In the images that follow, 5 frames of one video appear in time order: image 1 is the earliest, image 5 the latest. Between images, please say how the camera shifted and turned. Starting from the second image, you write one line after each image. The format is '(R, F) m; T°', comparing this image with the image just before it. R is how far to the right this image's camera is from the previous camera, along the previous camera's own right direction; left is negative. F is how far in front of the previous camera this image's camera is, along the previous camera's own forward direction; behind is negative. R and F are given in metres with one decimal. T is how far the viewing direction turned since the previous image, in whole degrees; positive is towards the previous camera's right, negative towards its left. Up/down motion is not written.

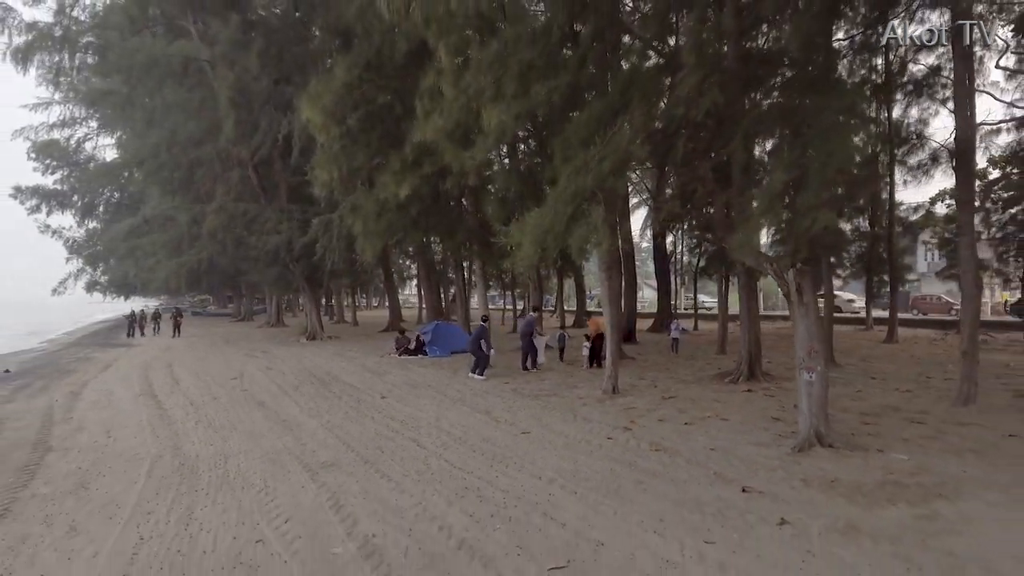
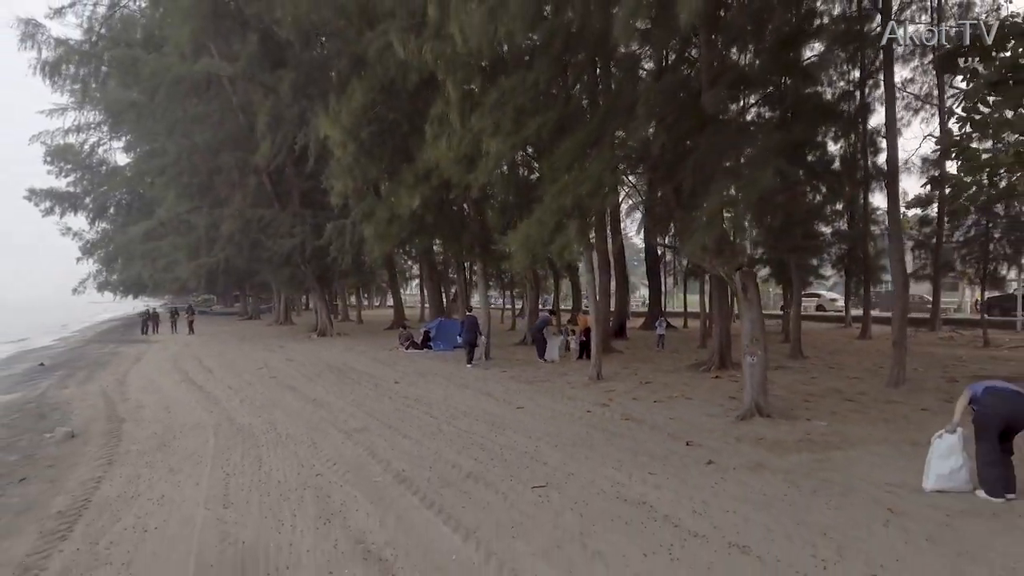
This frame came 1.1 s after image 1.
(+0.1, -1.9) m; 0°
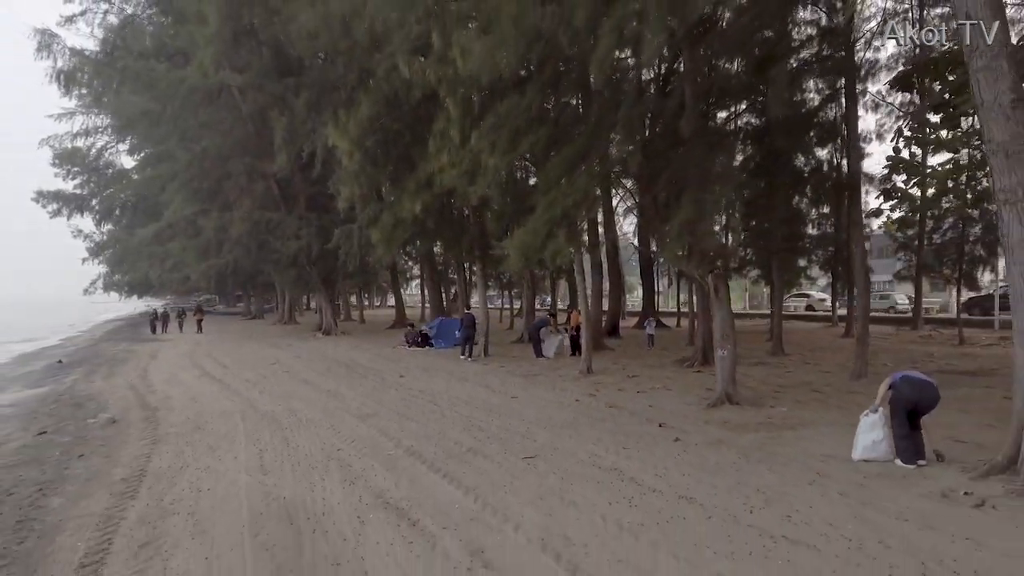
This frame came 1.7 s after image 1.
(+0.1, -1.2) m; 0°
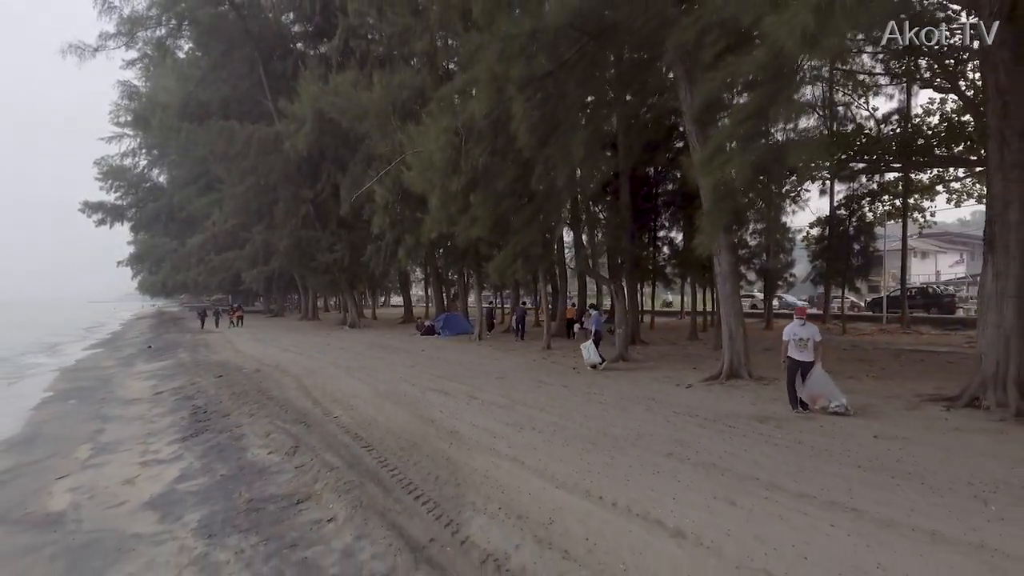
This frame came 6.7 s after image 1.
(+0.4, -7.9) m; 0°
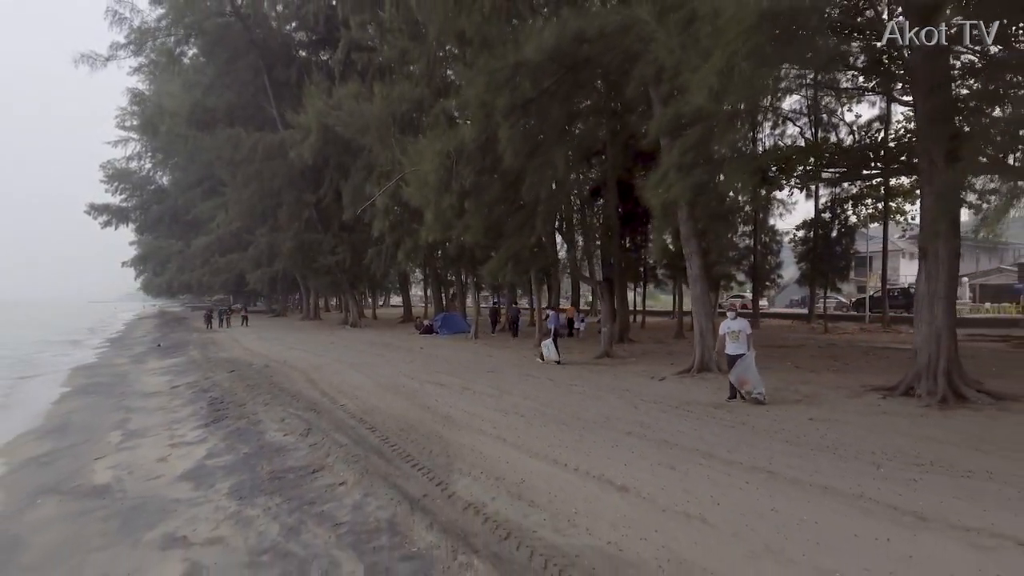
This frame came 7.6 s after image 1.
(+0.2, -1.4) m; 0°
